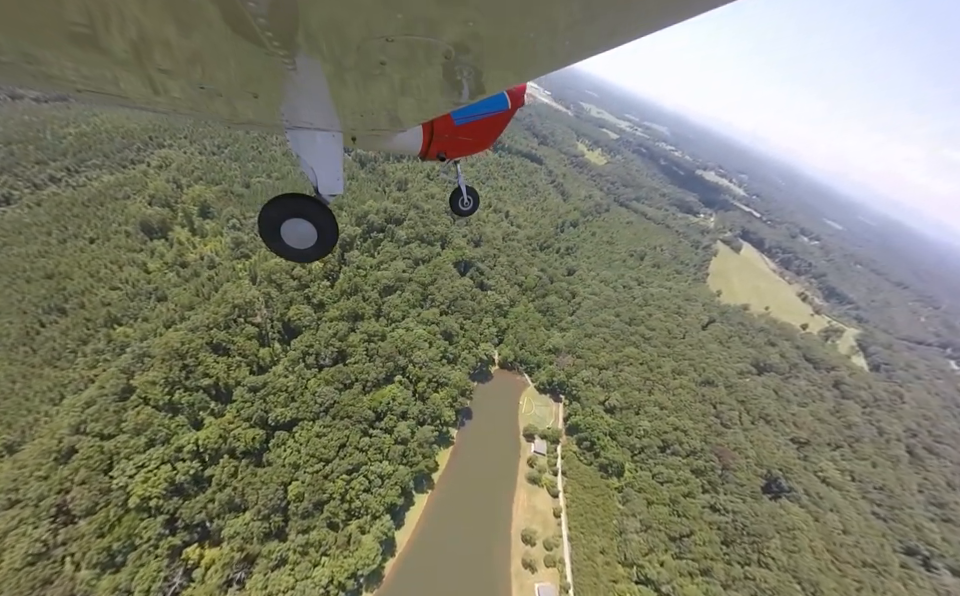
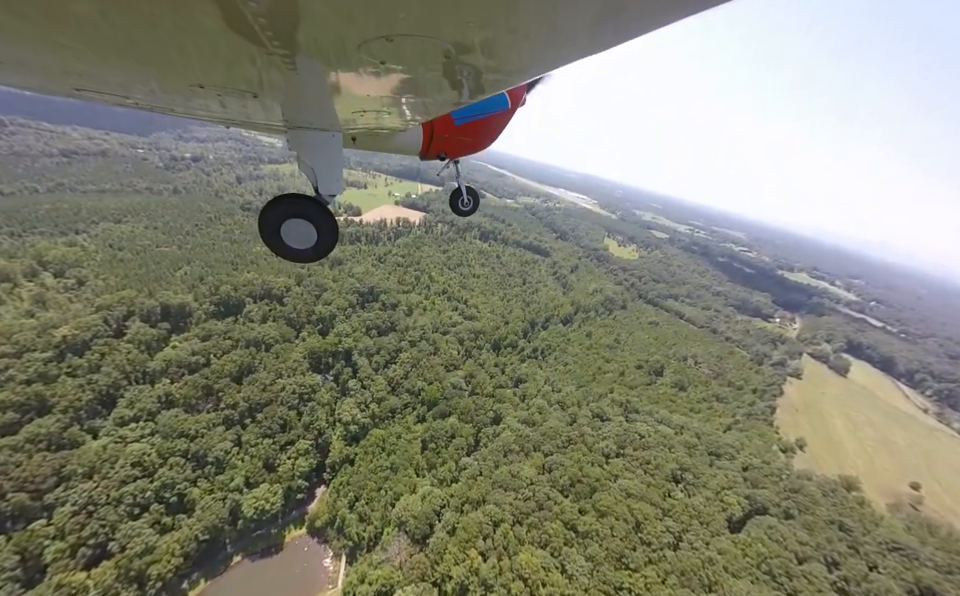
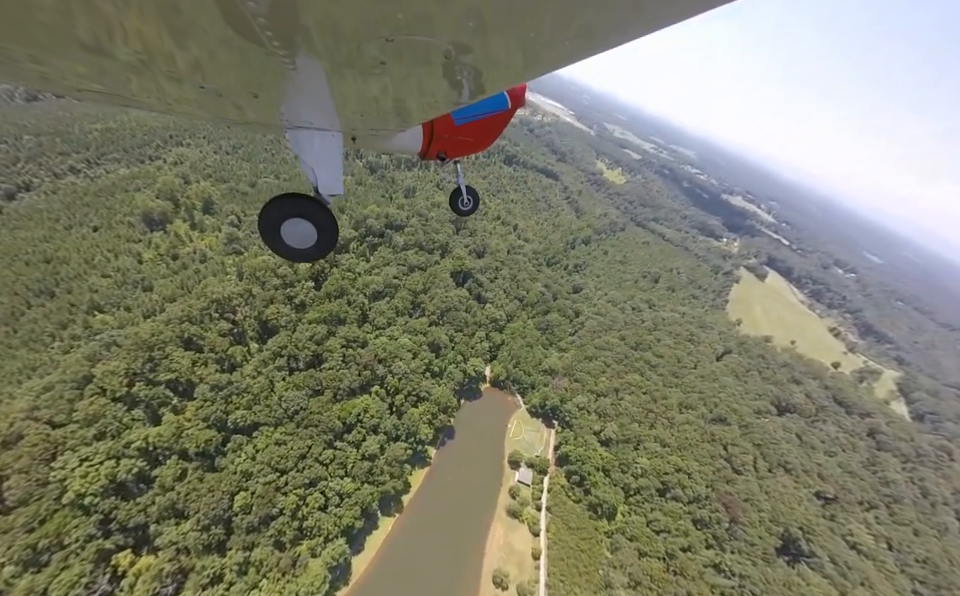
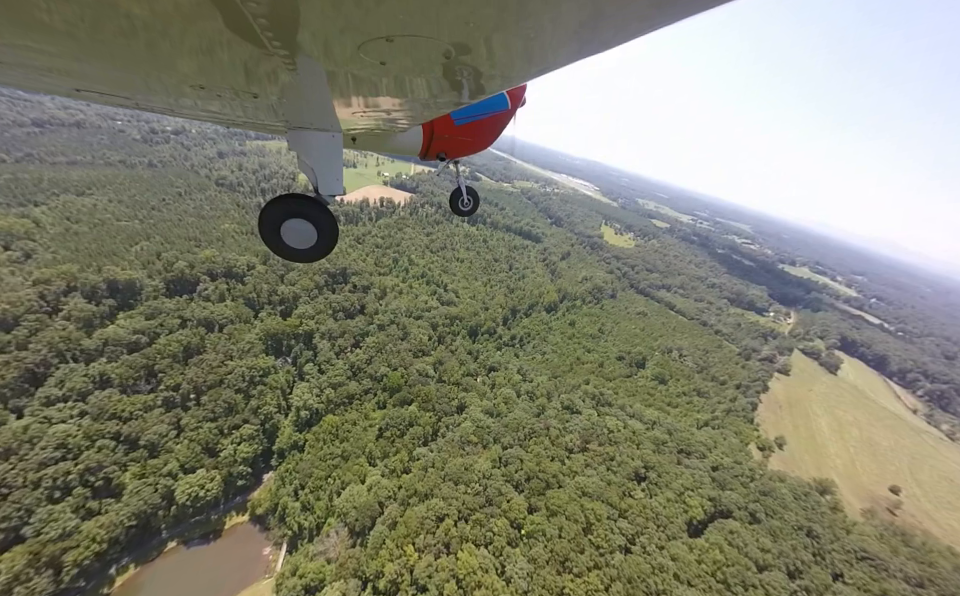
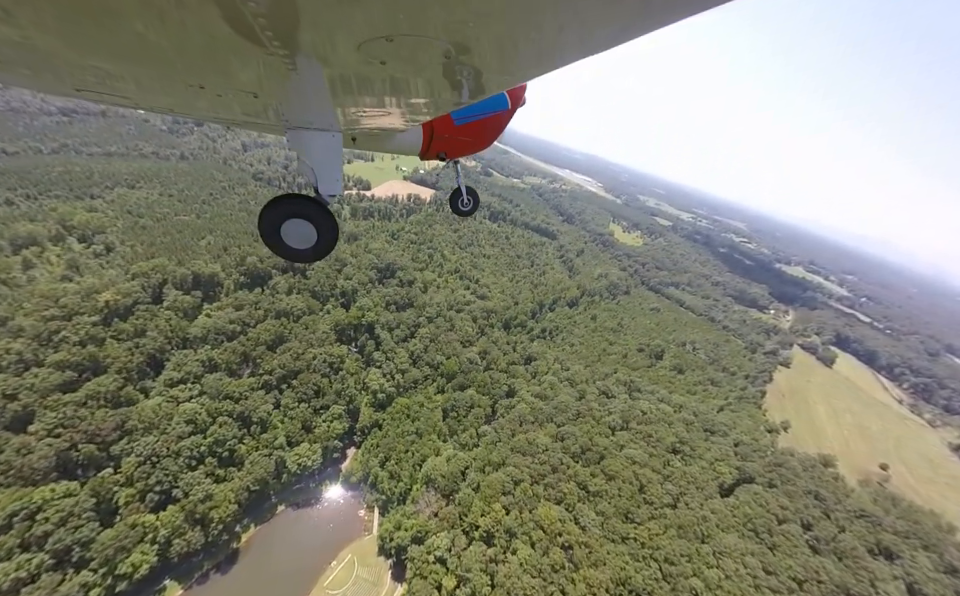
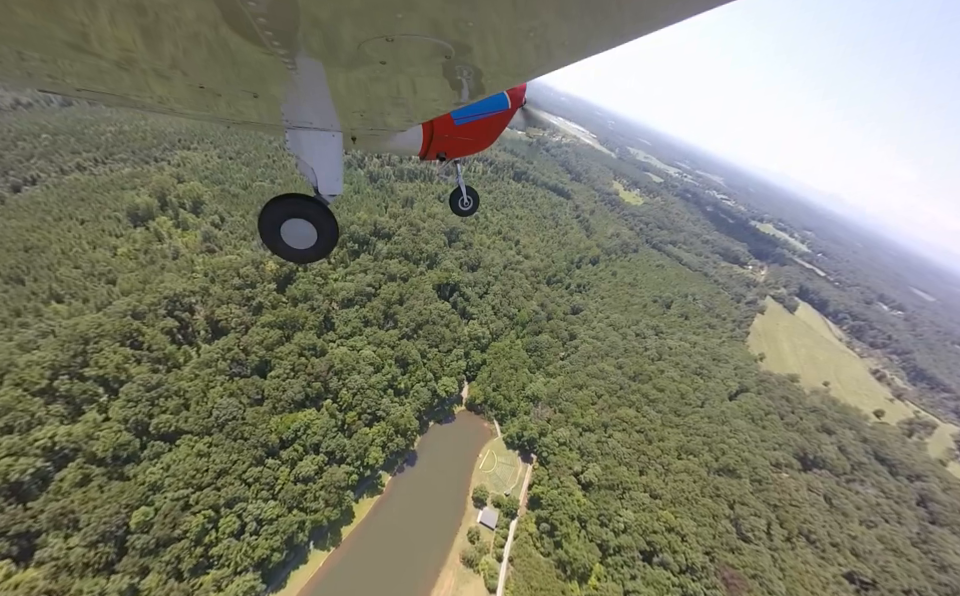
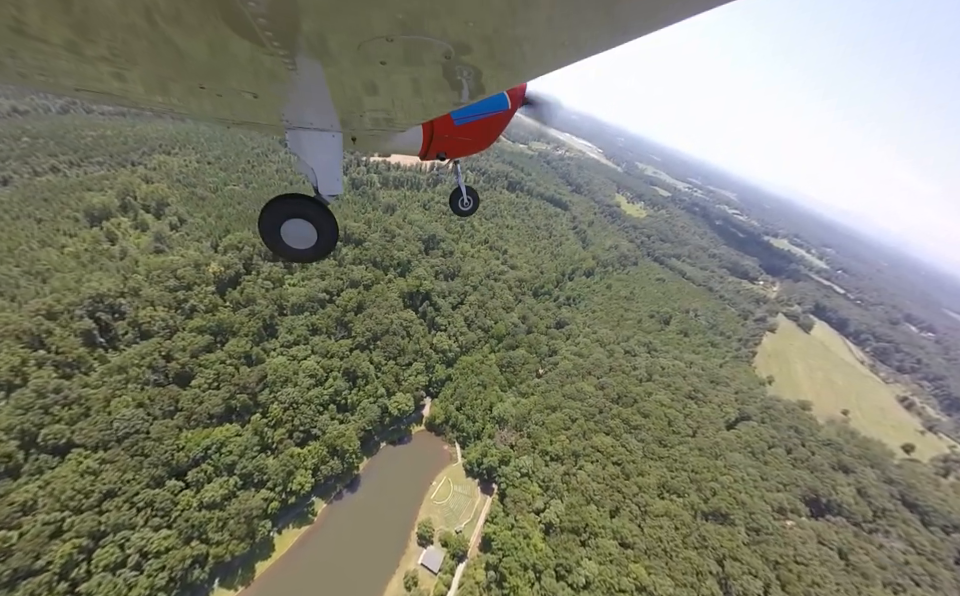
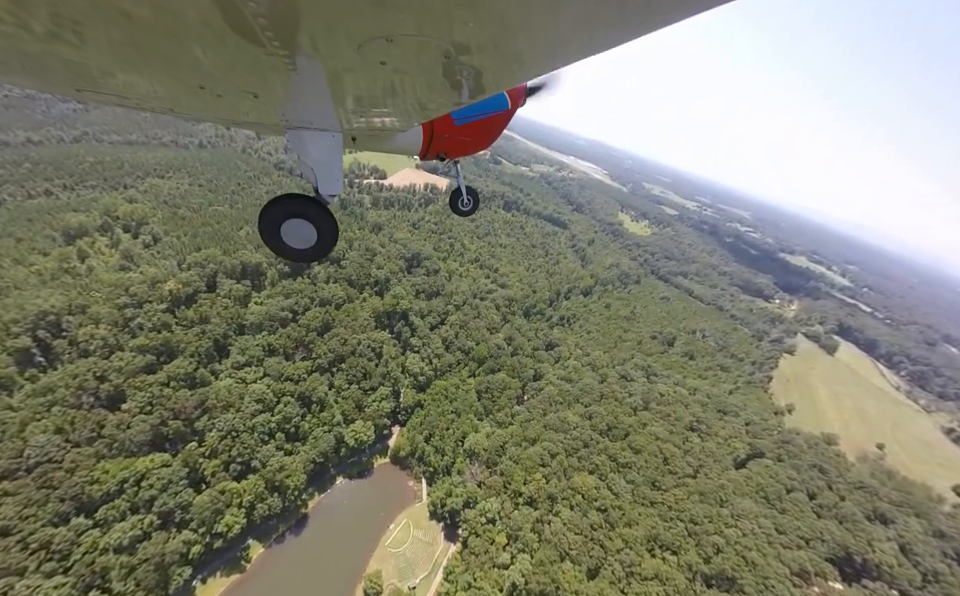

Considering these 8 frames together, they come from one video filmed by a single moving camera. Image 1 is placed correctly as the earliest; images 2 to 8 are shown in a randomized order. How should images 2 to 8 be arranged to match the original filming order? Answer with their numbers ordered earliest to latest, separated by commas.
3, 6, 7, 8, 5, 2, 4
